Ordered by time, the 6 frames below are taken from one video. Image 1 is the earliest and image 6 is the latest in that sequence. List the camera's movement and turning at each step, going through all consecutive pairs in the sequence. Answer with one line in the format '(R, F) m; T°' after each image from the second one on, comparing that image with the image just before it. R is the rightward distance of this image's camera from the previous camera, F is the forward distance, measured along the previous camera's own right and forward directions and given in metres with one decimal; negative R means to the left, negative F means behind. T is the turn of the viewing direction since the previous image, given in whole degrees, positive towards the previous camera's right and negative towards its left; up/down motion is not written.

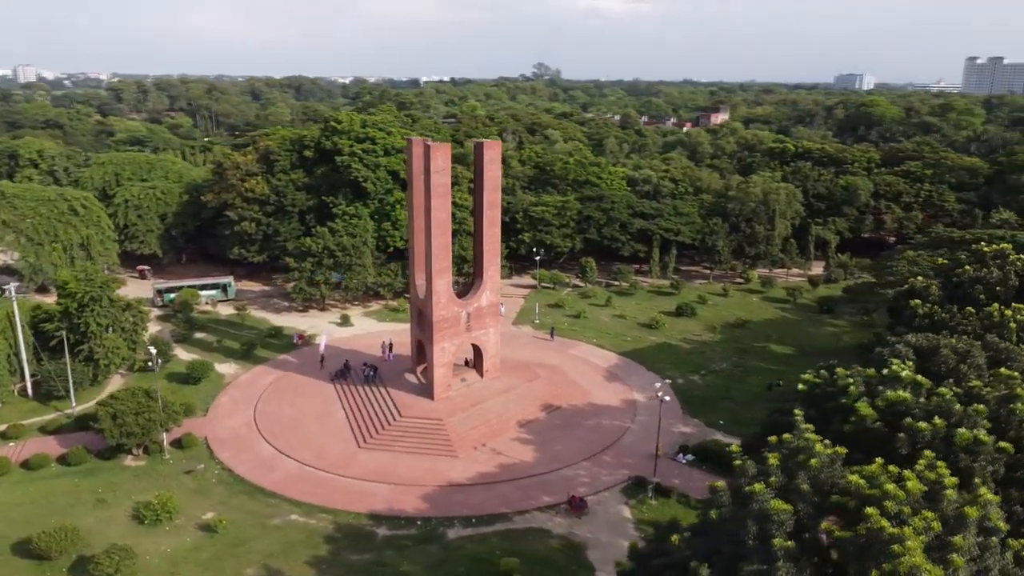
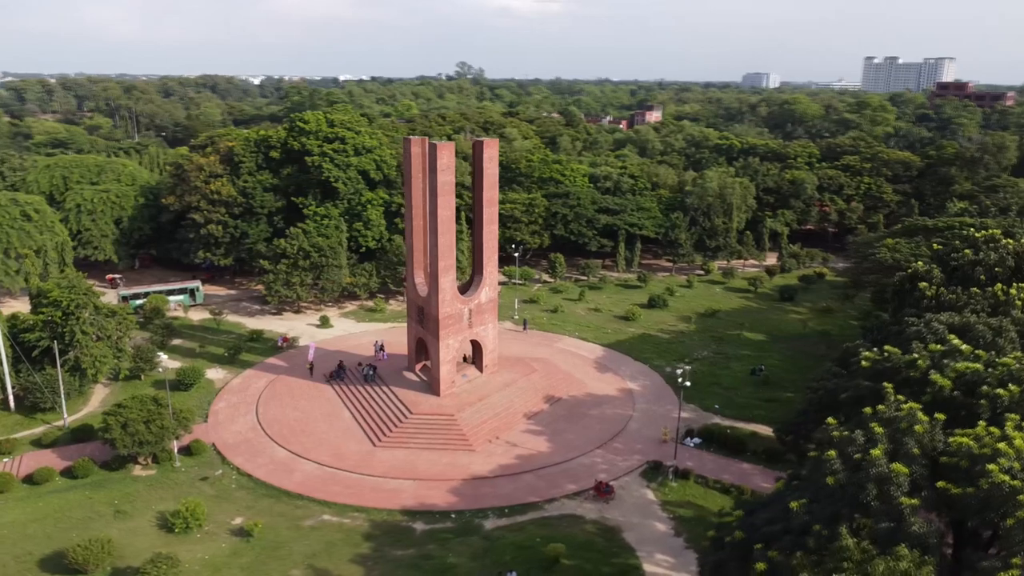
(-2.6, -0.3) m; +6°
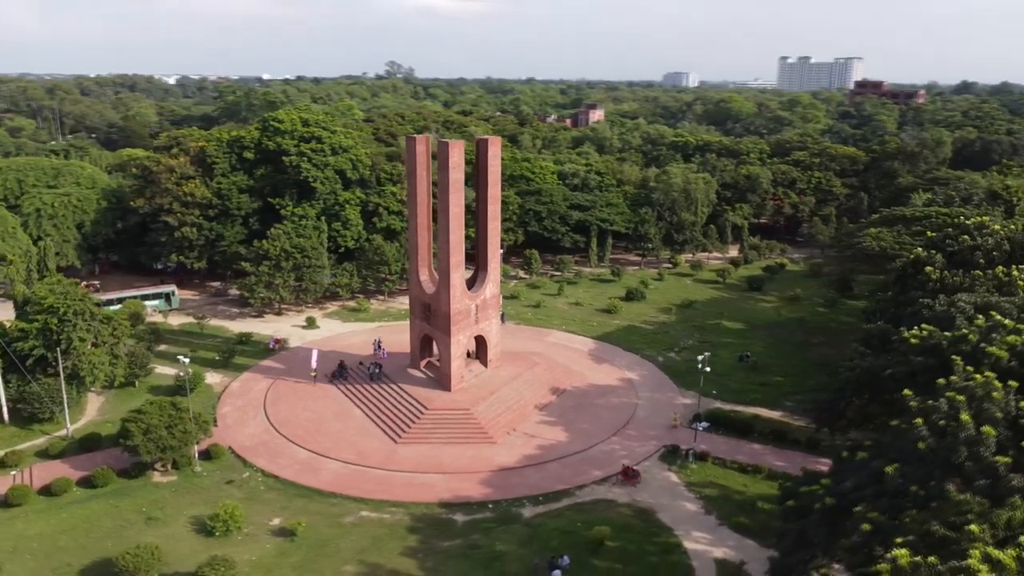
(-2.6, -0.4) m; +5°
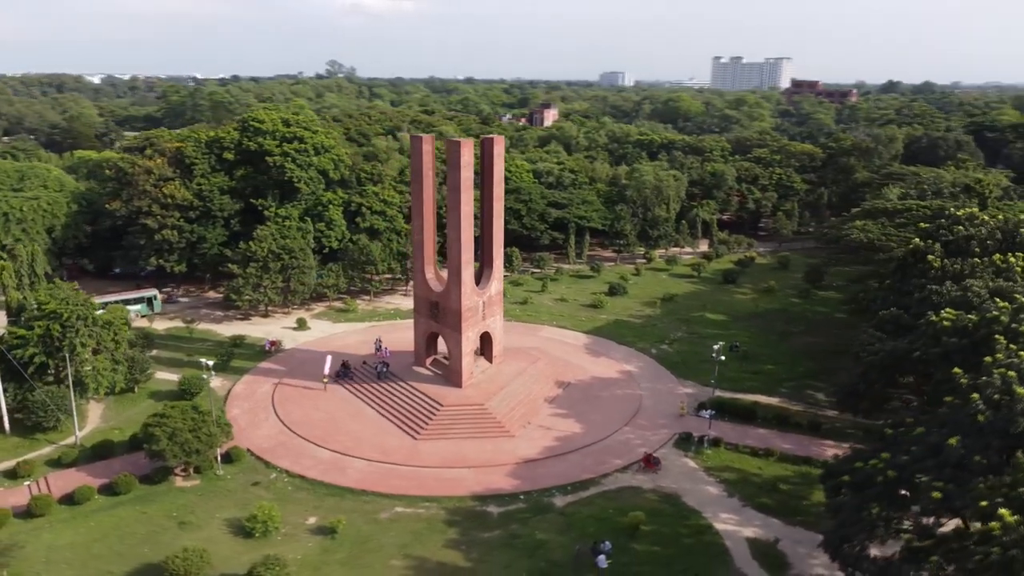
(-2.2, -0.3) m; +4°
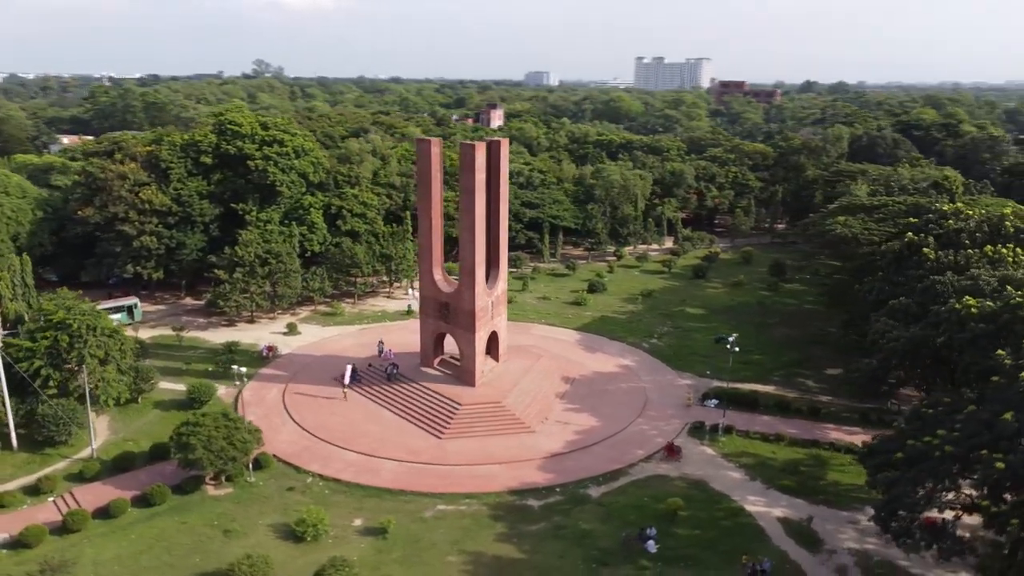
(-2.7, -0.4) m; +5°
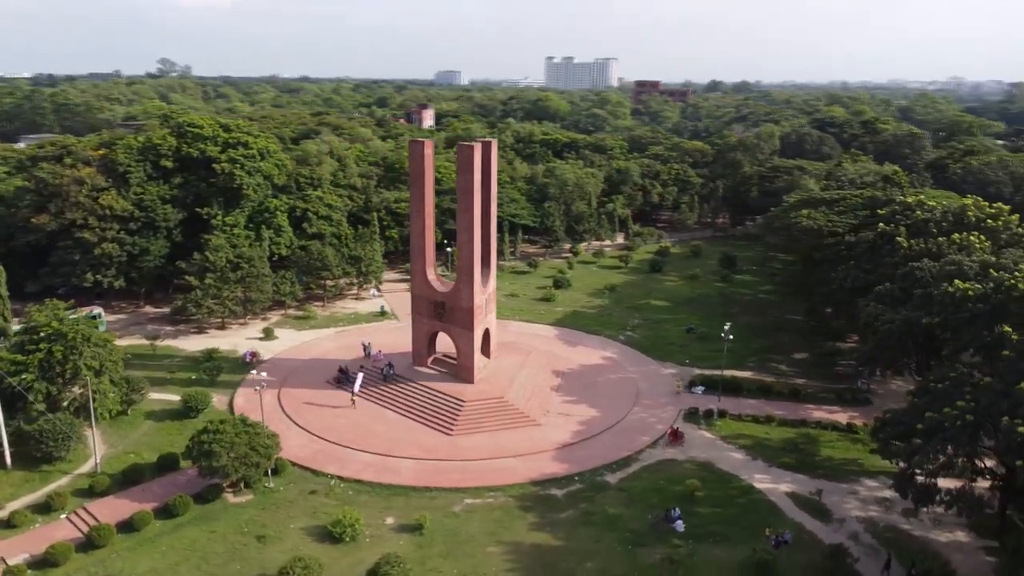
(-2.7, -0.4) m; +6°
